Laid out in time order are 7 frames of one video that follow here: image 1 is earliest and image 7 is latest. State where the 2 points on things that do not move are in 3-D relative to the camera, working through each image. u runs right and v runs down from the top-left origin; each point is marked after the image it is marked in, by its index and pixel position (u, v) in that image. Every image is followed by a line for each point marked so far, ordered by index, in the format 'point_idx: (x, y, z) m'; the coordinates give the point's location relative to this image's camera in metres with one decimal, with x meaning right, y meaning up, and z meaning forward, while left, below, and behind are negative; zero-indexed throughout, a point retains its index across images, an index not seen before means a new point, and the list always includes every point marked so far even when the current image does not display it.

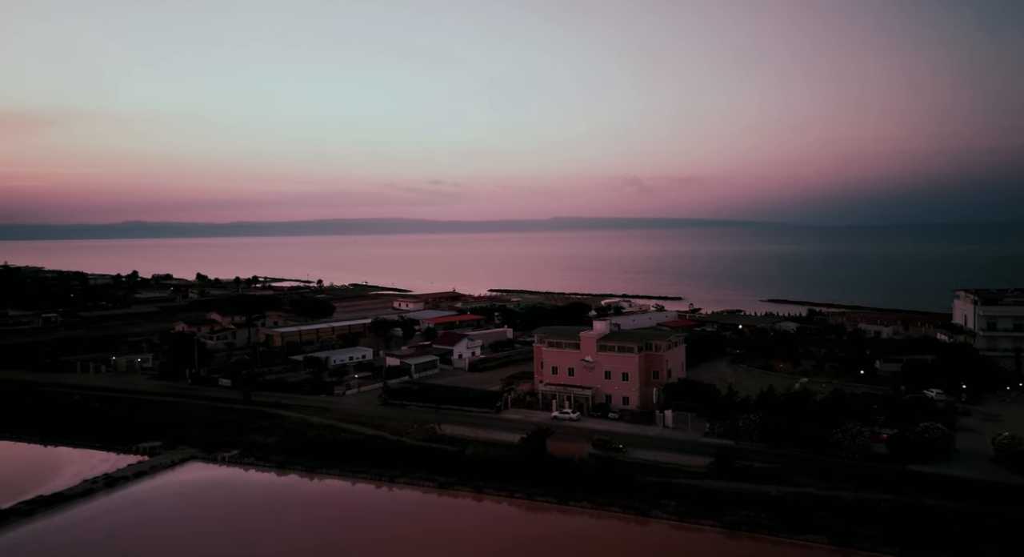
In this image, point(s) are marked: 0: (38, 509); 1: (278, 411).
0: (-7.3, -3.5, +11.9) m
1: (-5.0, -2.9, +16.8) m
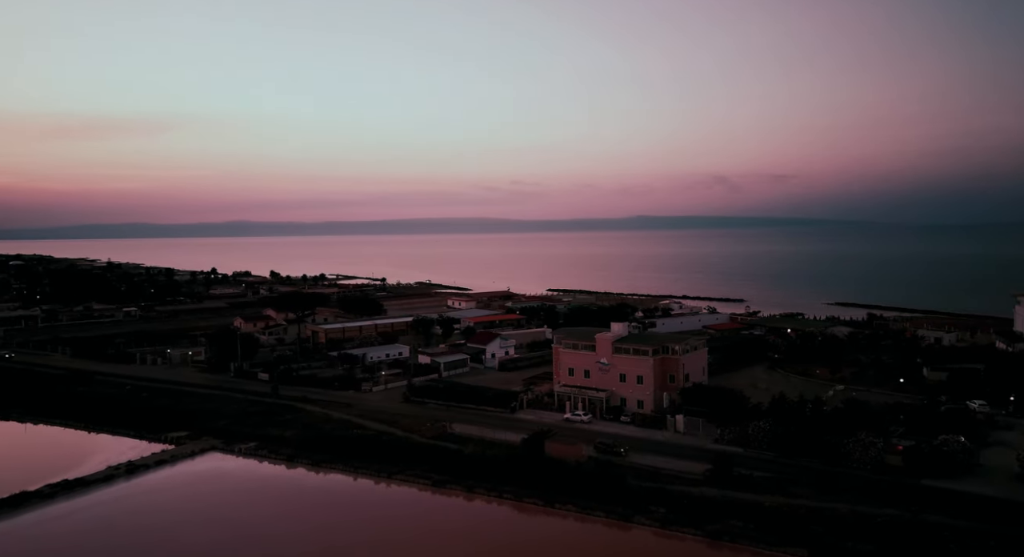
0: (-7.5, -3.5, +12.9) m
1: (-4.7, -2.9, +17.5) m
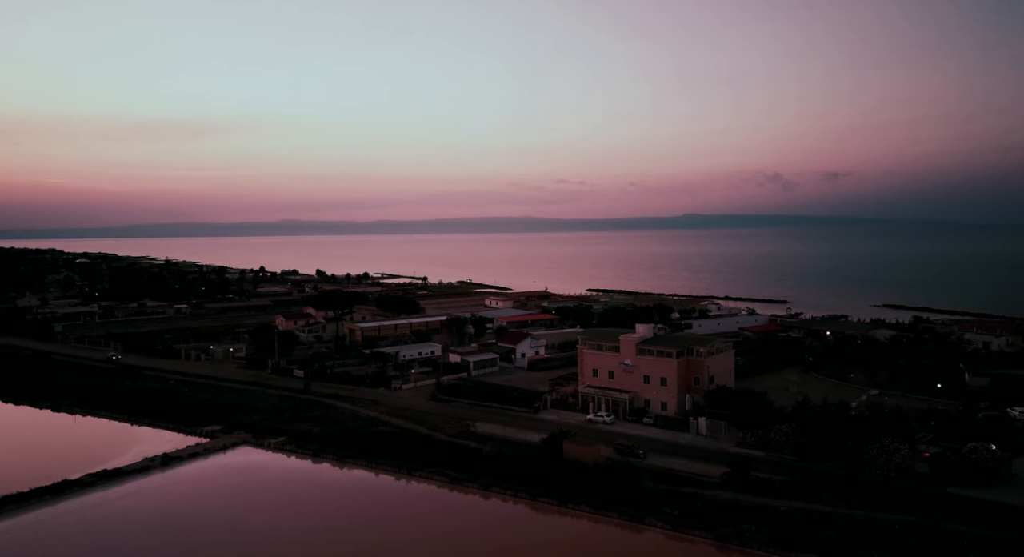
0: (-7.2, -3.5, +13.6) m
1: (-4.1, -2.8, +18.0) m
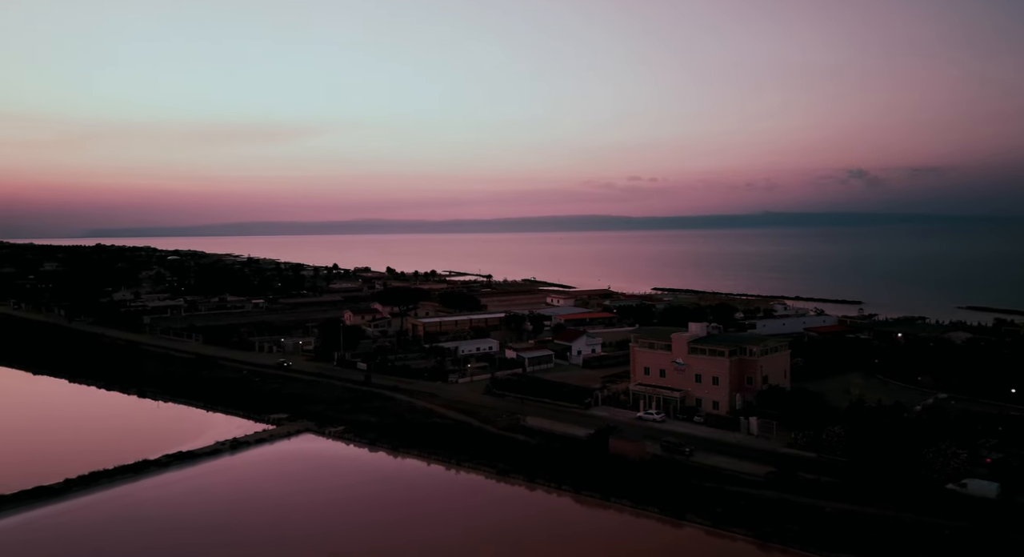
0: (-6.4, -3.4, +14.5) m
1: (-2.9, -2.8, +18.6) m
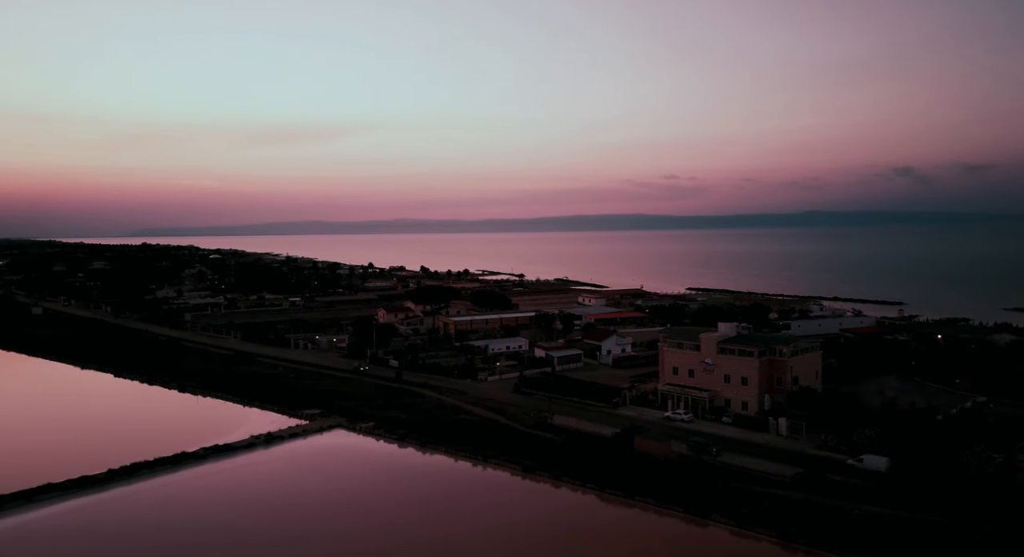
0: (-5.8, -3.4, +14.9) m
1: (-2.2, -2.7, +18.8) m
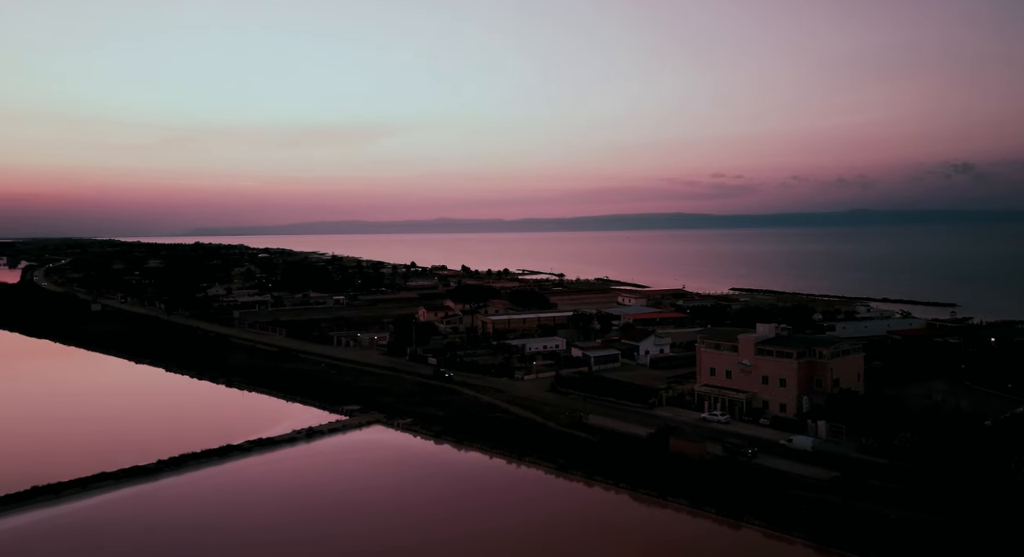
0: (-5.2, -3.4, +15.3) m
1: (-1.3, -2.7, +19.0) m
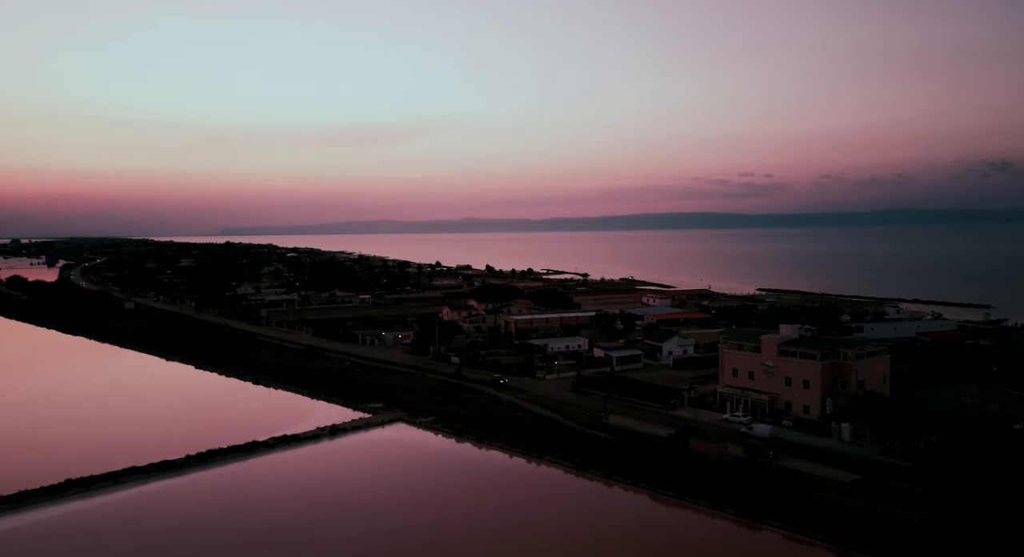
0: (-4.8, -3.3, +15.5) m
1: (-0.7, -2.7, +19.1) m
